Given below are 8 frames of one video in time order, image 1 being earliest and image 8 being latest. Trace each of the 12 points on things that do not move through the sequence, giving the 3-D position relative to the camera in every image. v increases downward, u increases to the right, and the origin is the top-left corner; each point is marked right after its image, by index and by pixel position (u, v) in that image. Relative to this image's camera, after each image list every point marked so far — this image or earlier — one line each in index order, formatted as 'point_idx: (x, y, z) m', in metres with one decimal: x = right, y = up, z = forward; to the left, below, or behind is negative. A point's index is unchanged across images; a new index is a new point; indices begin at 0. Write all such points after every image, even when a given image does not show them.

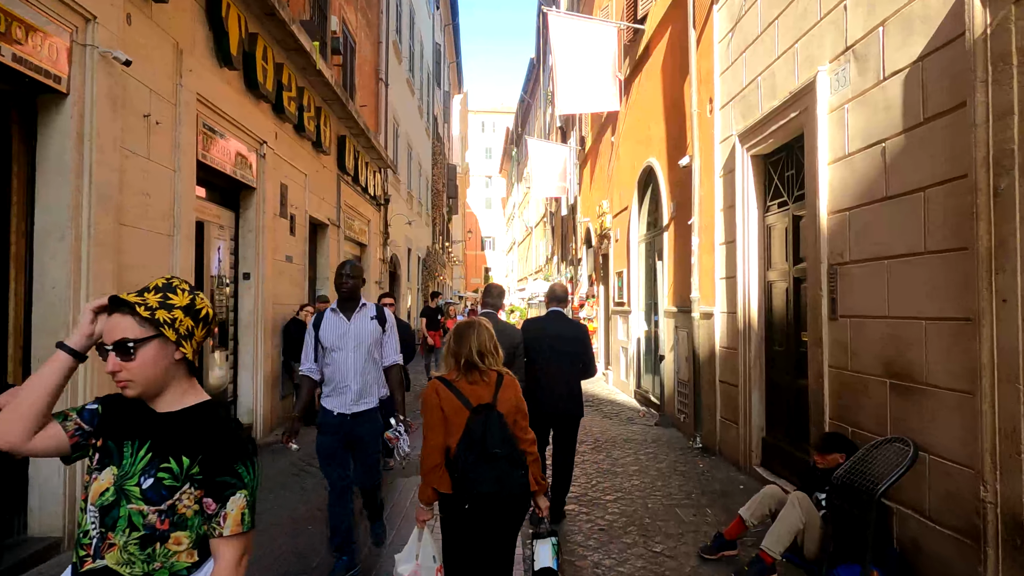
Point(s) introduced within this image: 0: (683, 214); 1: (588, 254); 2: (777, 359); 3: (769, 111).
0: (+2.0, +0.9, +7.8) m
1: (+1.8, +0.8, +15.9) m
2: (+2.3, -0.6, +5.7) m
3: (+2.1, +1.5, +5.5) m
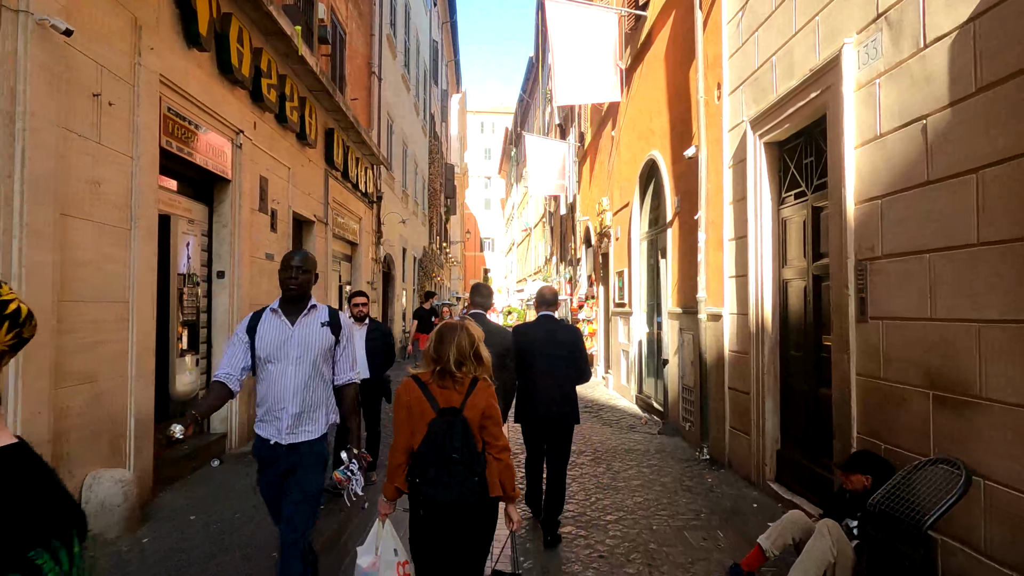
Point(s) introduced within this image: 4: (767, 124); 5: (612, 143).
0: (+2.0, +0.9, +7.3) m
1: (+1.8, +0.8, +15.4) m
2: (+2.2, -0.6, +5.2) m
3: (+2.1, +1.5, +5.0) m
4: (+2.1, +1.3, +5.4) m
5: (+1.8, +2.6, +11.9) m
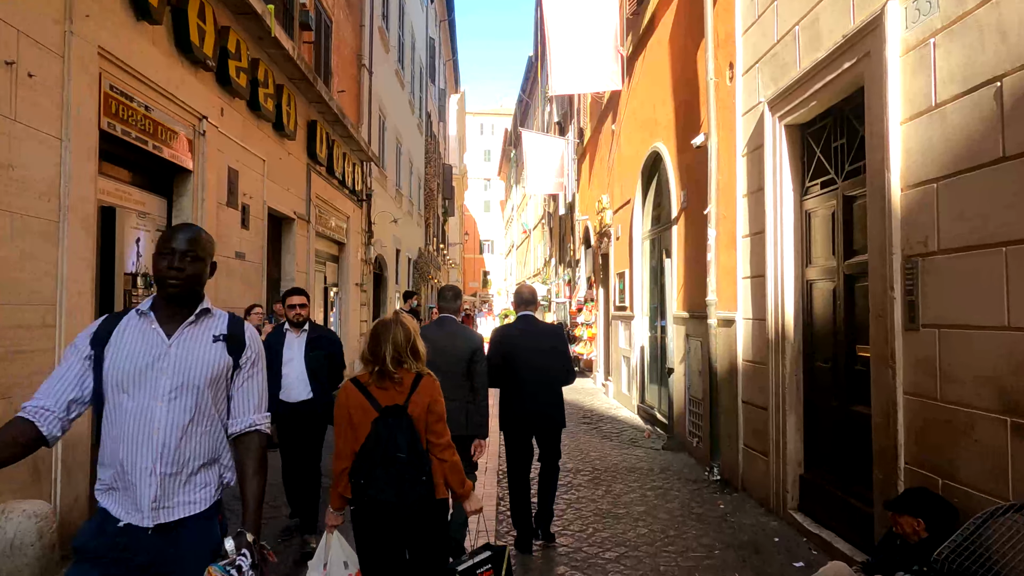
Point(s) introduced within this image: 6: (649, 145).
0: (+1.9, +0.9, +6.7) m
1: (+1.7, +0.7, +14.8) m
2: (+2.1, -0.6, +4.6) m
3: (+2.0, +1.5, +4.4) m
4: (+2.0, +1.3, +4.7) m
5: (+1.7, +2.6, +11.3) m
6: (+1.8, +1.9, +8.7) m
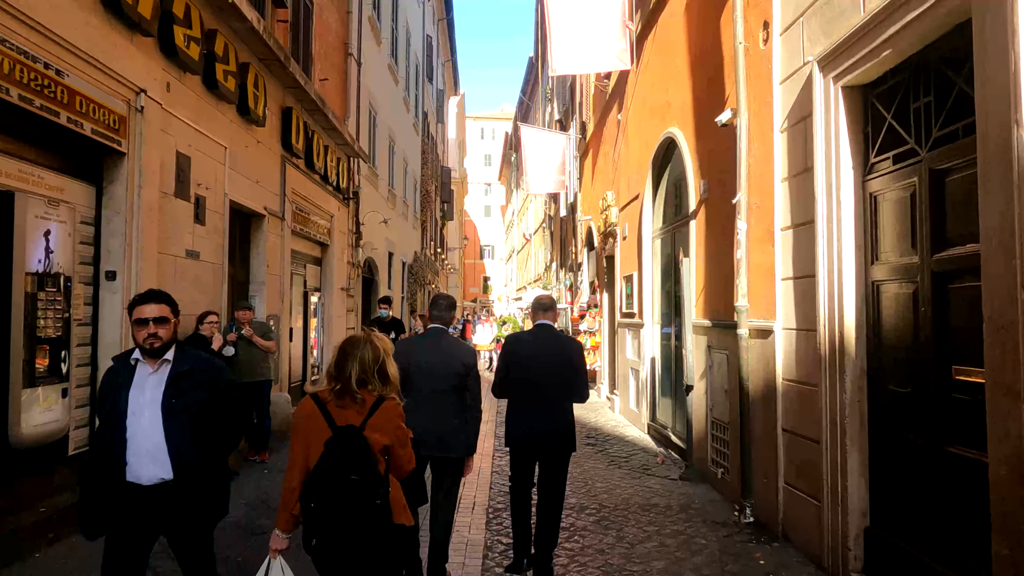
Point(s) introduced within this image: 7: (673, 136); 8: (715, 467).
0: (+1.8, +0.8, +5.7) m
1: (+1.6, +0.6, +13.8) m
2: (+2.1, -0.6, +3.6) m
3: (+1.9, +1.5, +3.4) m
4: (+1.9, +1.3, +3.8) m
5: (+1.7, +2.5, +10.3) m
6: (+1.8, +1.8, +7.8) m
7: (+1.8, +1.7, +7.2) m
8: (+1.8, -1.6, +5.8) m
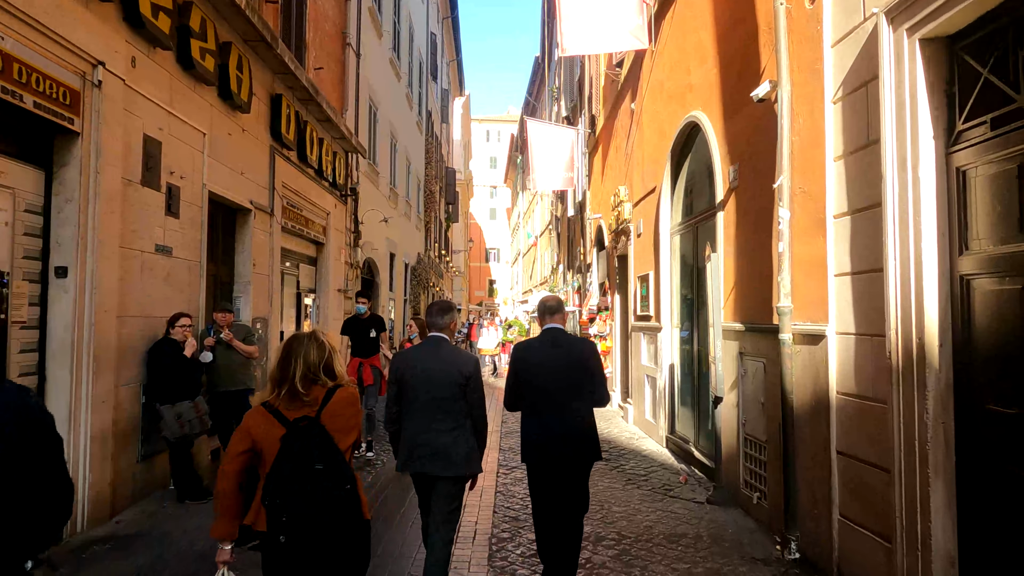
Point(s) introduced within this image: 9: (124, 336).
0: (+1.9, +0.8, +5.0) m
1: (+1.8, +0.6, +13.1) m
2: (+2.1, -0.6, +2.9) m
3: (+1.9, +1.5, +2.7) m
4: (+1.9, +1.3, +3.1) m
5: (+1.8, +2.5, +9.7) m
6: (+1.8, +1.8, +7.1) m
7: (+1.8, +1.7, +6.5) m
8: (+1.8, -1.6, +5.1) m
9: (-3.1, -0.4, +5.2) m
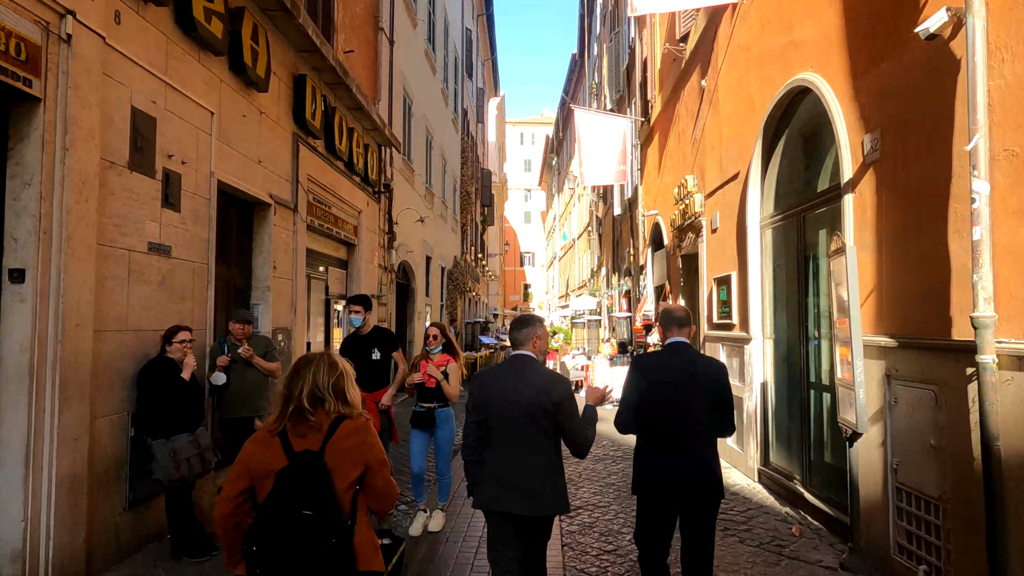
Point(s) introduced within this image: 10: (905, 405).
0: (+2.3, +0.8, +3.8) m
1: (+2.6, +0.5, +11.8) m
2: (+2.4, -0.6, +1.6) m
3: (+2.3, +1.5, +1.5) m
4: (+2.3, +1.3, +1.8) m
5: (+2.5, +2.4, +8.4) m
6: (+2.4, +1.8, +5.8) m
7: (+2.3, +1.6, +5.3) m
8: (+2.3, -1.6, +3.8) m
9: (-2.6, -0.4, +4.2) m
10: (+2.3, -0.7, +3.9) m
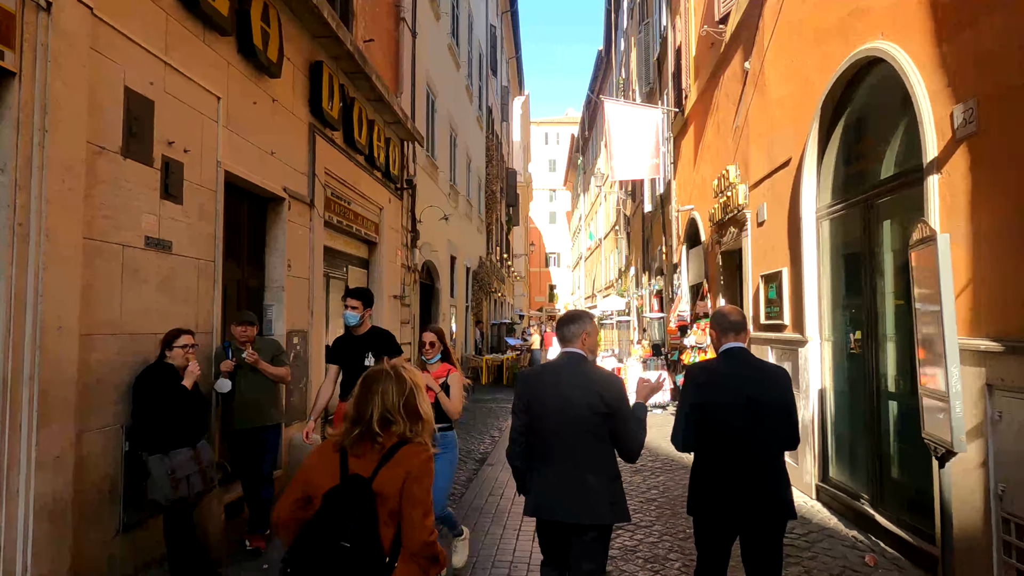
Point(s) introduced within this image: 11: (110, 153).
0: (+2.5, +0.8, +3.2) m
1: (+3.1, +0.6, +11.2) m
2: (+2.5, -0.6, +1.0) m
3: (+2.4, +1.5, +0.9) m
4: (+2.4, +1.3, +1.2) m
5: (+2.8, +2.5, +7.8) m
6: (+2.6, +1.8, +5.2) m
7: (+2.6, +1.7, +4.6) m
8: (+2.5, -1.6, +3.2) m
9: (-2.4, -0.4, +3.8) m
10: (+2.5, -0.7, +3.3) m
11: (-2.4, +0.8, +3.9) m
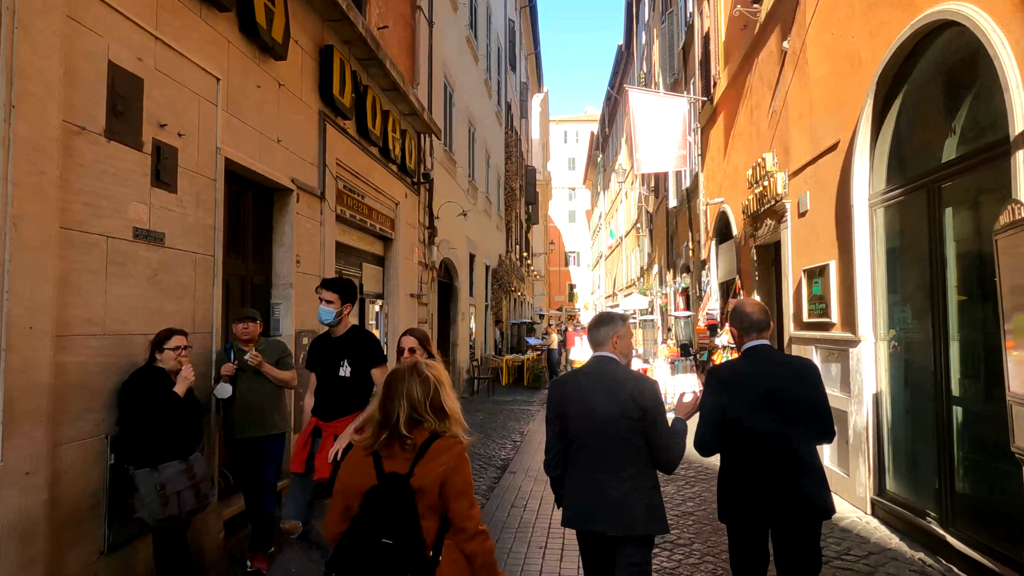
0: (+2.6, +0.9, +2.6) m
1: (+3.4, +0.6, +10.7) m
2: (+2.6, -0.5, +0.5) m
3: (+2.4, +1.6, +0.4) m
4: (+2.4, +1.4, +0.7) m
5: (+3.0, +2.5, +7.3) m
6: (+2.8, +1.9, +4.7) m
7: (+2.7, +1.7, +4.1) m
8: (+2.6, -1.5, +2.7) m
9: (-2.3, -0.4, +3.4) m
10: (+2.6, -0.6, +2.7) m
11: (-2.2, +0.8, +3.5) m
